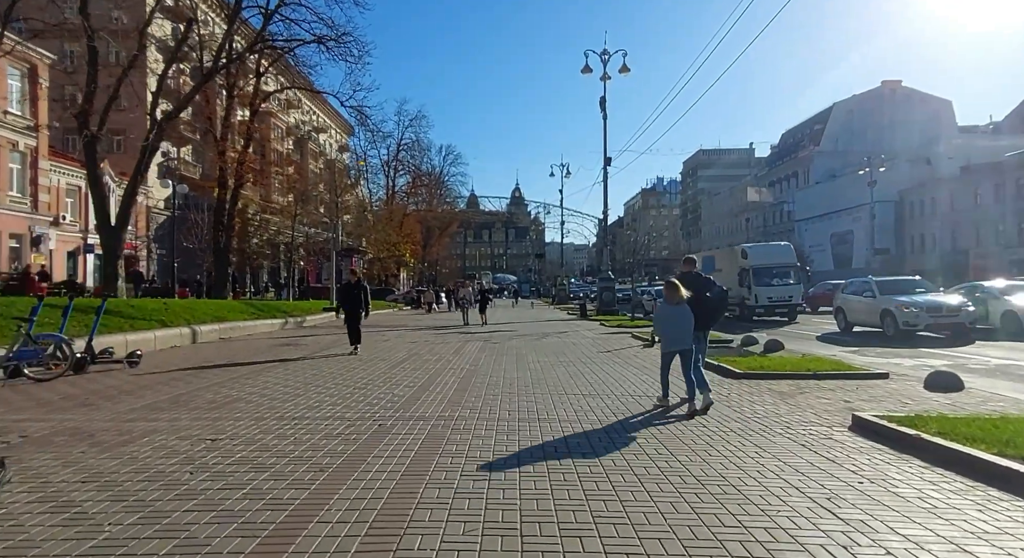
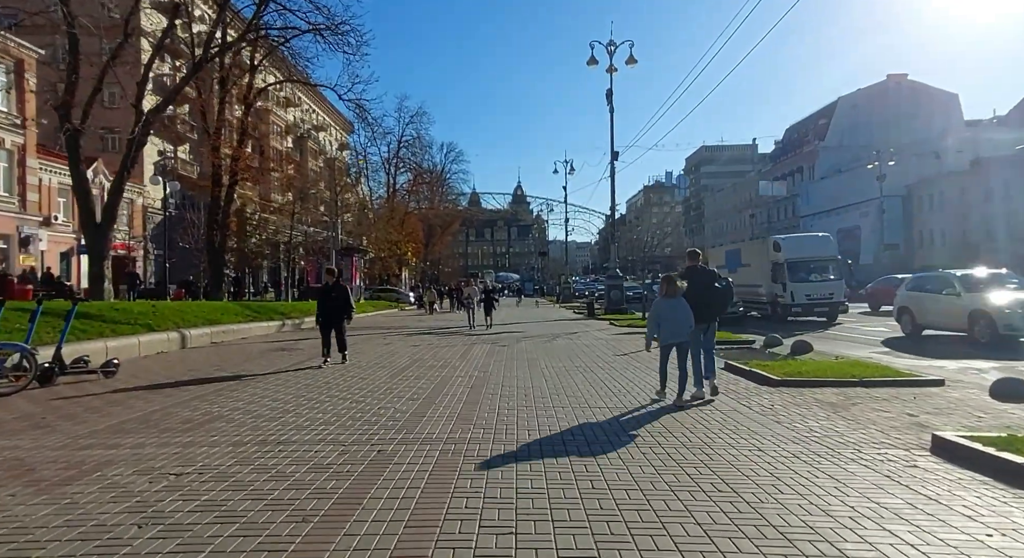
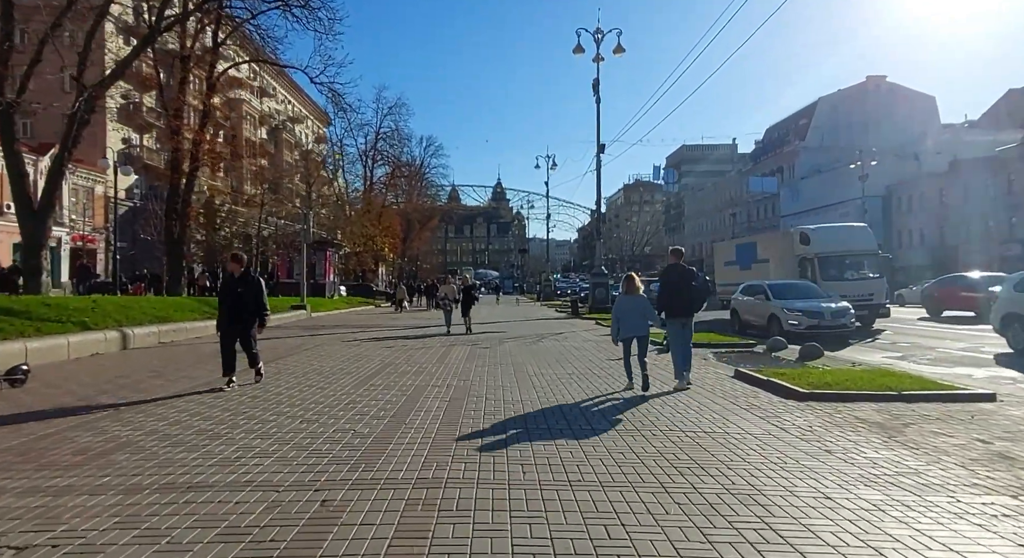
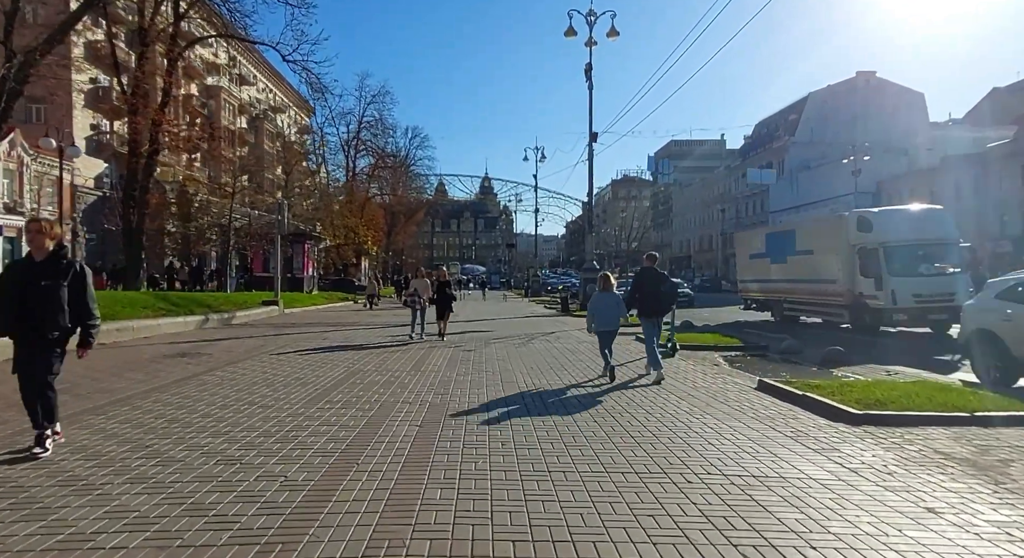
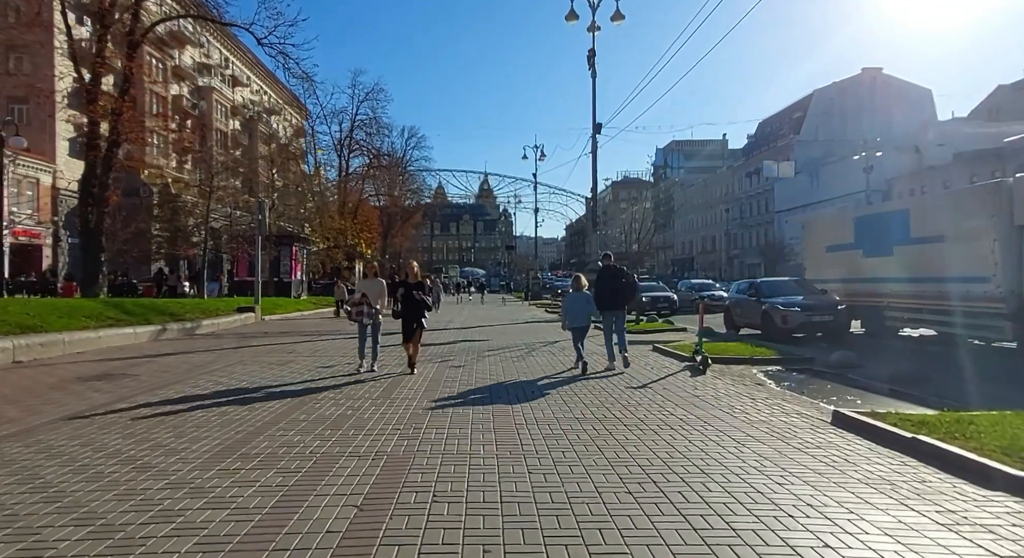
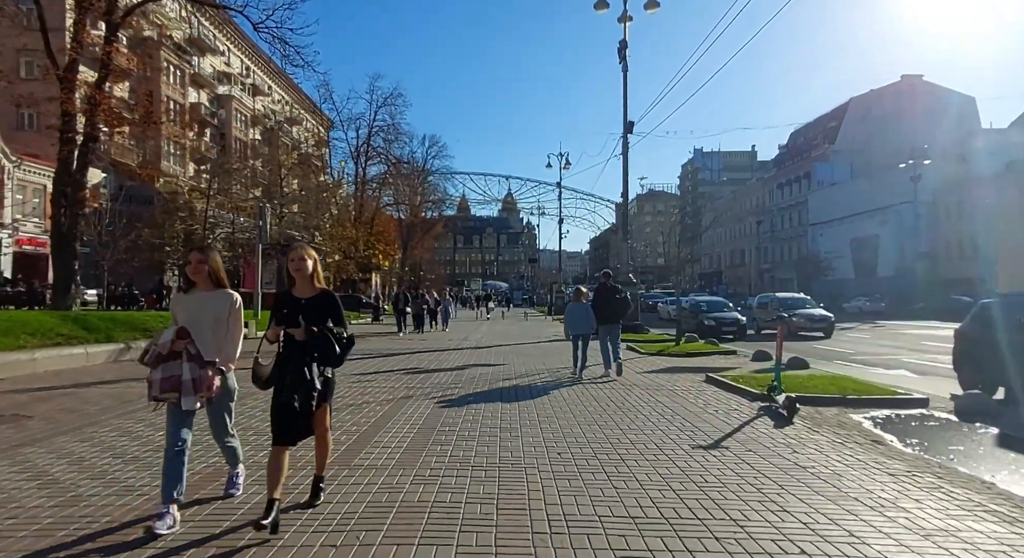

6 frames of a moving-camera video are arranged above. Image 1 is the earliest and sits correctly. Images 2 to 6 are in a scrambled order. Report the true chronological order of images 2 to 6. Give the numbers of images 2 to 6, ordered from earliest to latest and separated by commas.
2, 3, 4, 5, 6
